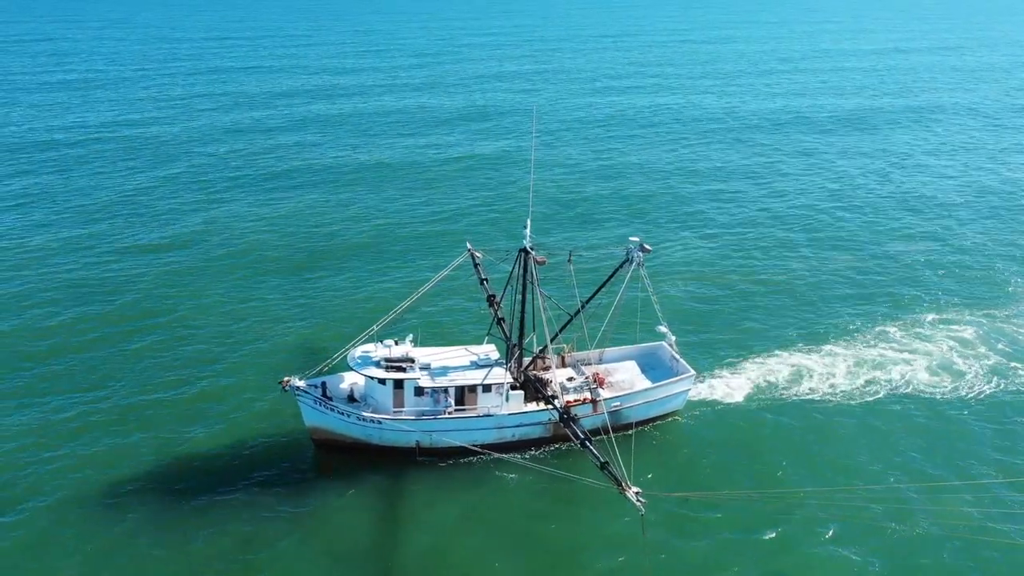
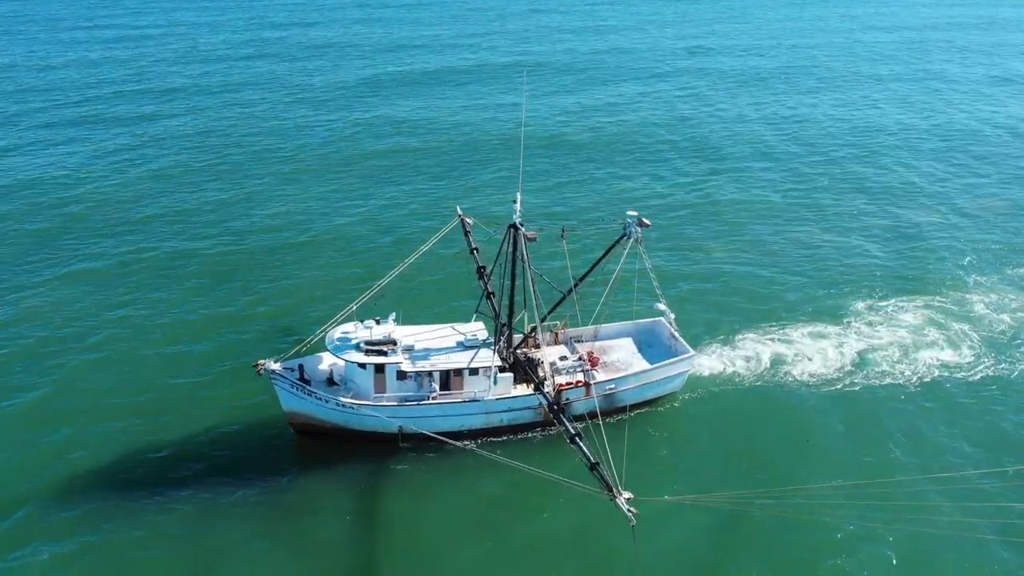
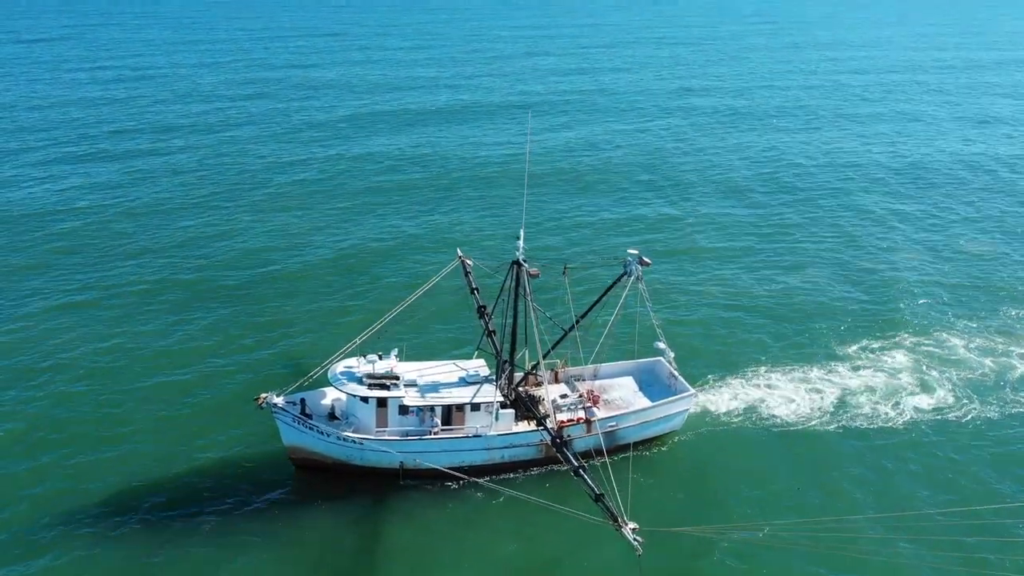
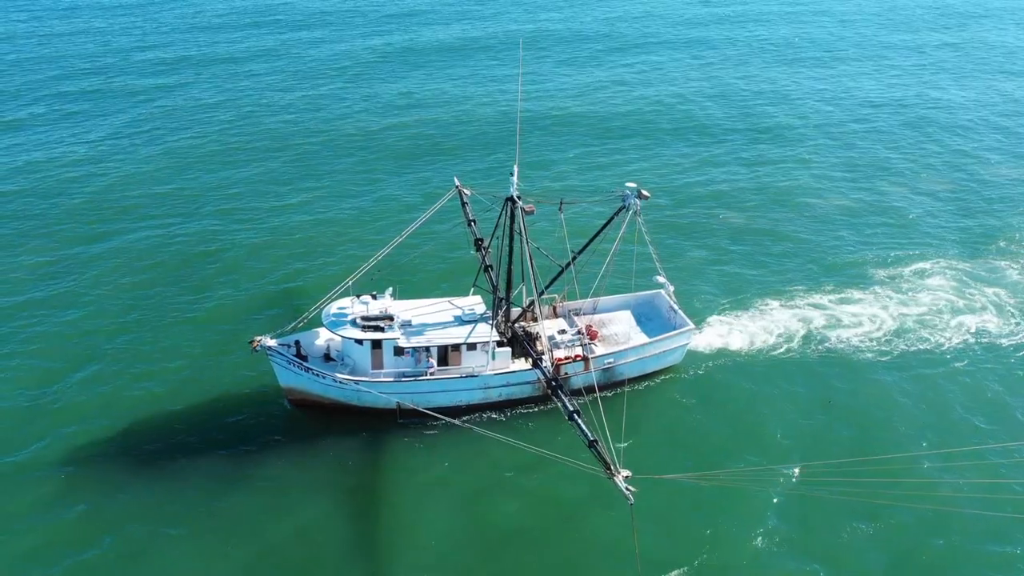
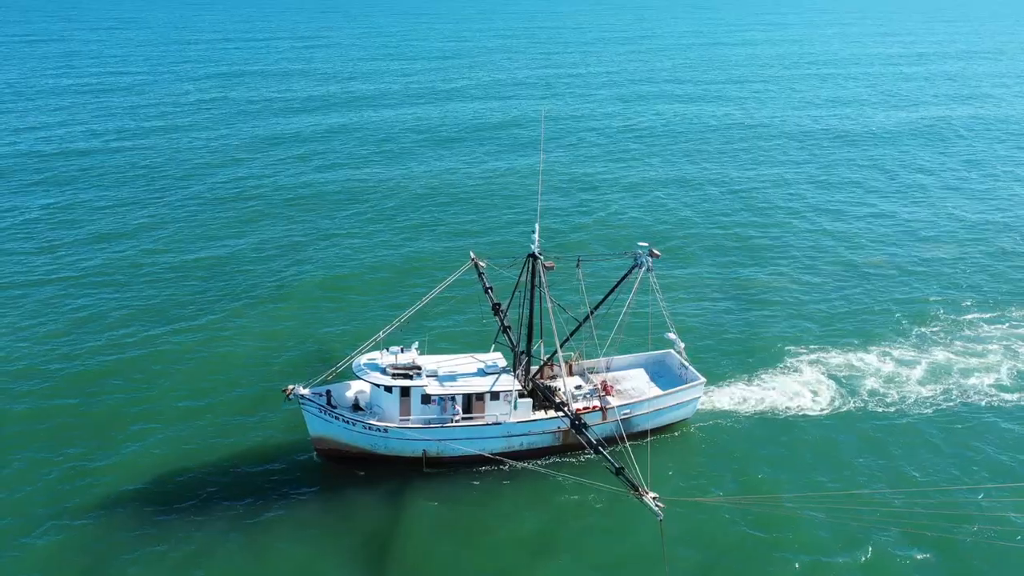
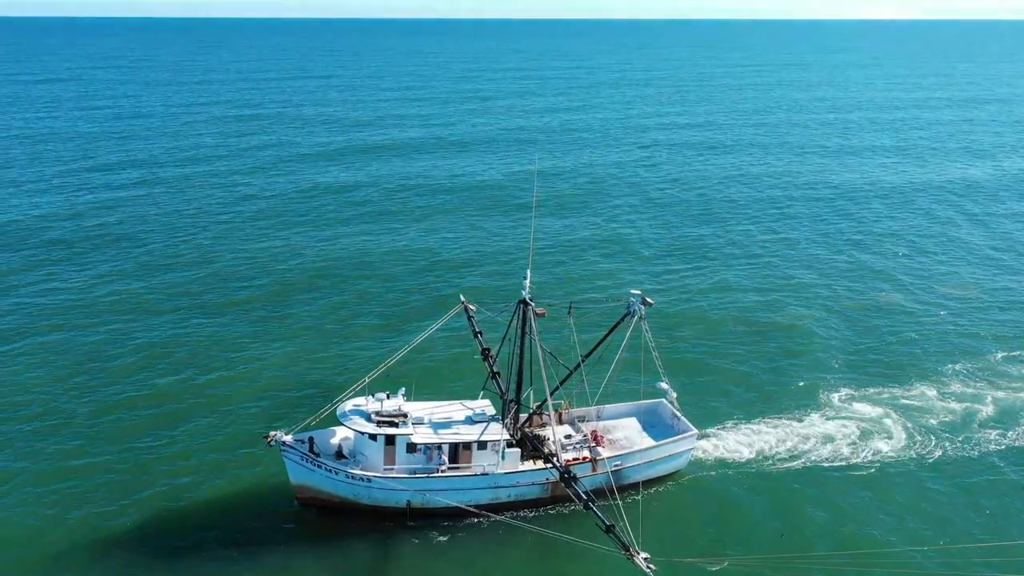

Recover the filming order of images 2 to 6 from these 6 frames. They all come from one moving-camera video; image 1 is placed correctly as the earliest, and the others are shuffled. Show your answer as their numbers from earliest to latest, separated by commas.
5, 6, 3, 2, 4
